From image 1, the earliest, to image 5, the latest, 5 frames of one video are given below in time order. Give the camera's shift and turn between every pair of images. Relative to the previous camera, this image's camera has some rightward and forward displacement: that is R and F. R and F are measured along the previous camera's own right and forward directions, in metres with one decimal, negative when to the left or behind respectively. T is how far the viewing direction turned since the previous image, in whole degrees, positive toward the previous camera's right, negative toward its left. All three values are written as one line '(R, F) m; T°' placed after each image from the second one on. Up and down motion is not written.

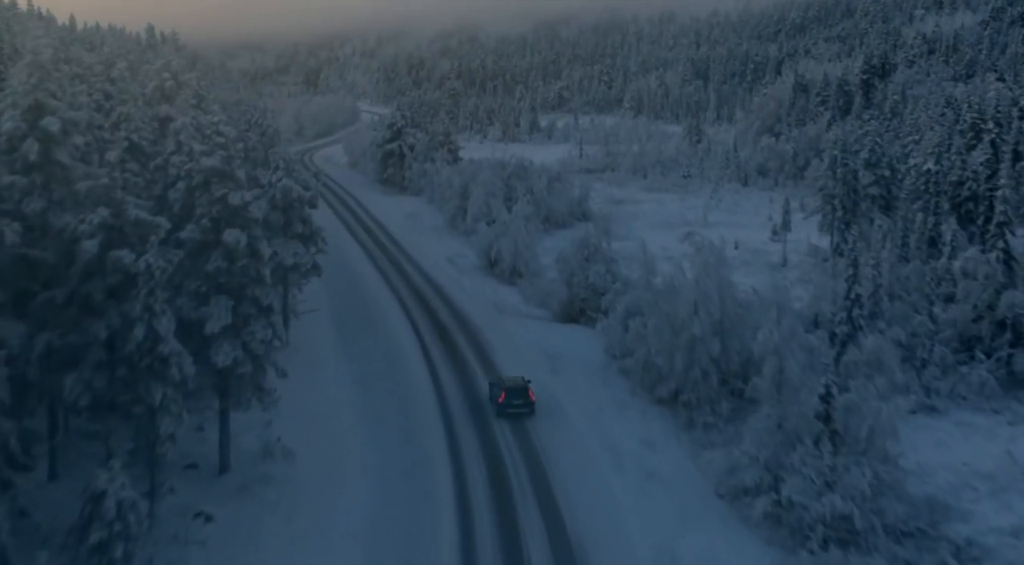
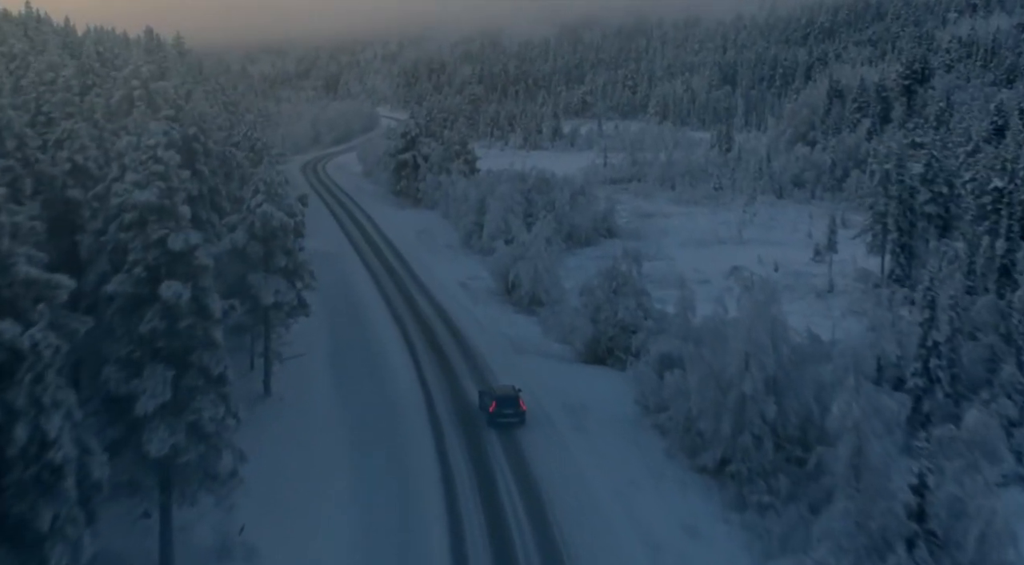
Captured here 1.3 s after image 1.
(+0.2, +5.3) m; -1°
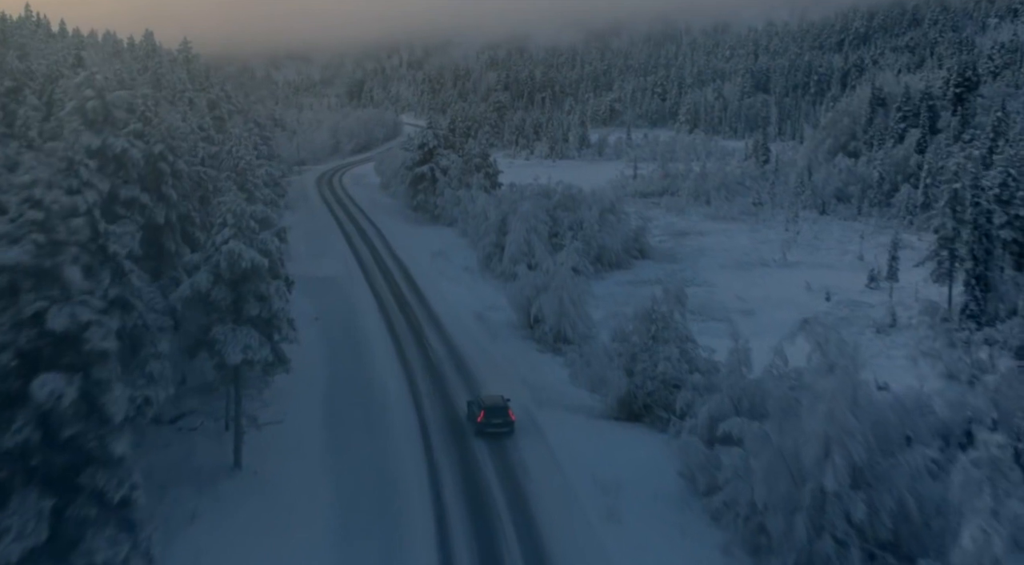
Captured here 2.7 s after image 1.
(+0.1, +5.7) m; -2°
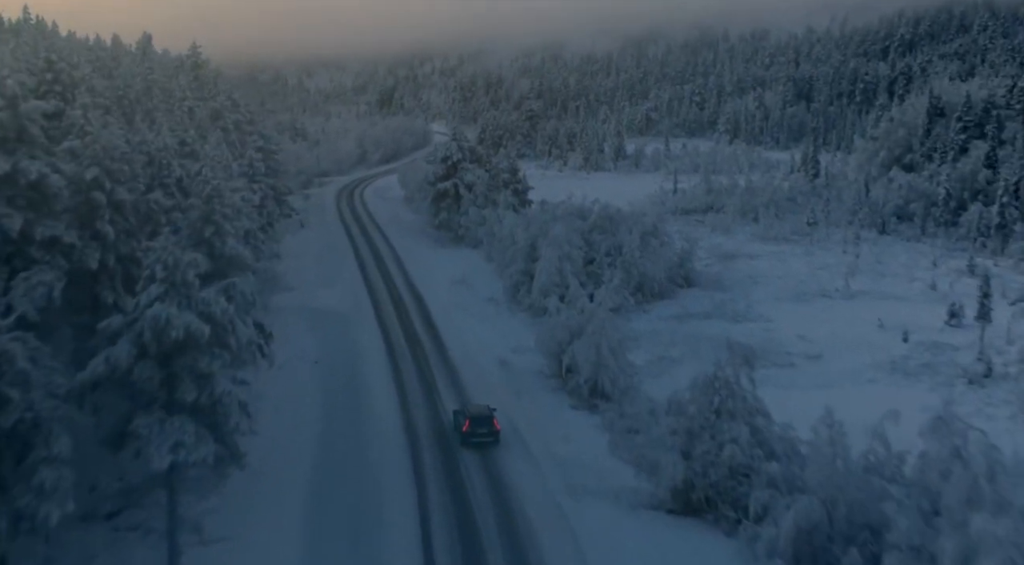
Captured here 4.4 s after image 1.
(+0.1, +6.8) m; -2°
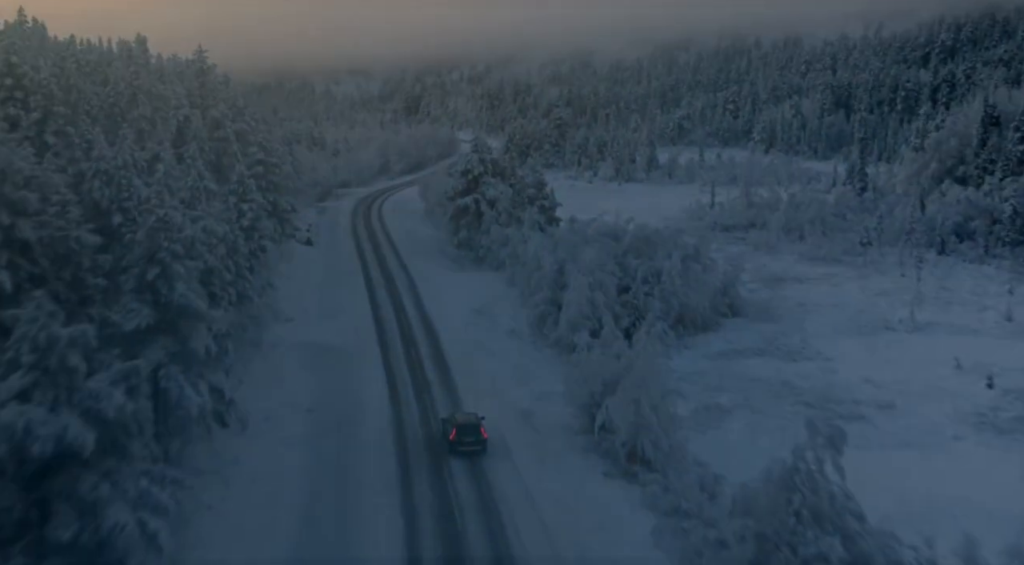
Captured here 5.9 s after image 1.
(+0.2, +6.0) m; -2°
